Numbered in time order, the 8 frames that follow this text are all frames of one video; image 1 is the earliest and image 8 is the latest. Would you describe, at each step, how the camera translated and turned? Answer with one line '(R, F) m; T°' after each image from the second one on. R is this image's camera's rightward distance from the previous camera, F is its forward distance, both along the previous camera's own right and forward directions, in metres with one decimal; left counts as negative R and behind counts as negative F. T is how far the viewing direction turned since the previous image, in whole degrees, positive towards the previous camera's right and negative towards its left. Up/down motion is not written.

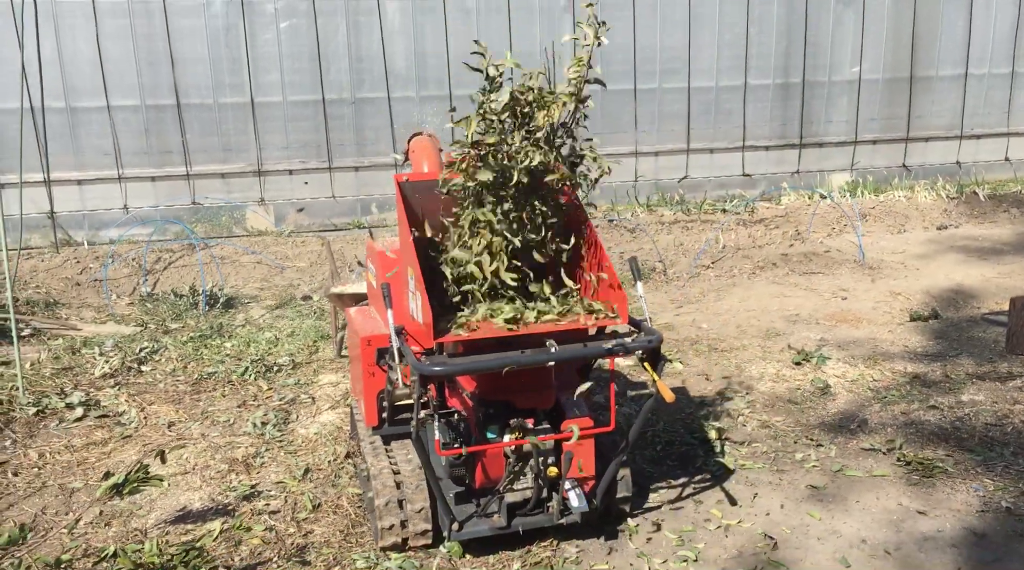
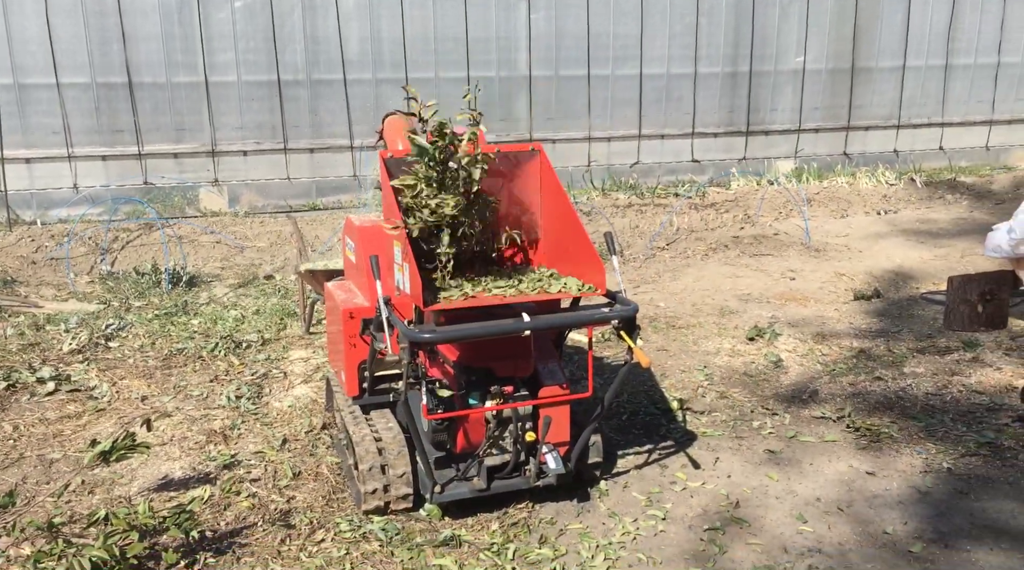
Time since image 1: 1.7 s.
(-0.2, -0.2) m; +3°
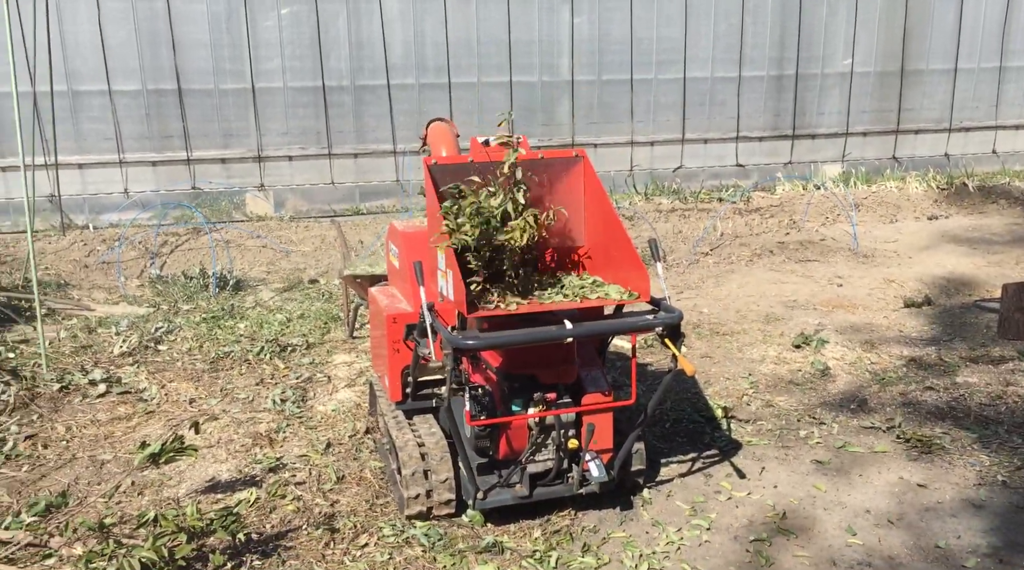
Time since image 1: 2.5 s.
(0.0, 0.0) m; -2°
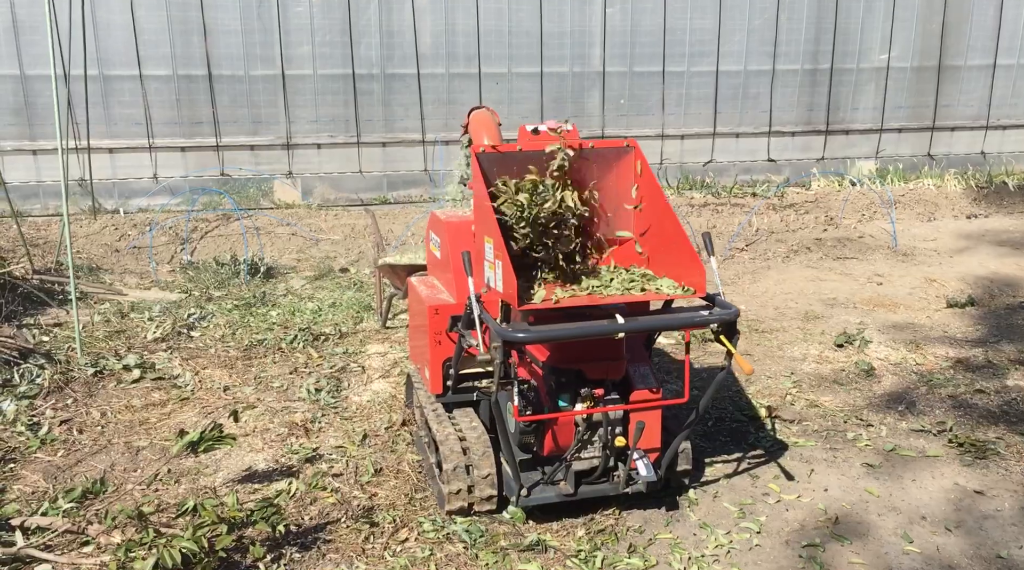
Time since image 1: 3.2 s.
(-0.1, +0.1) m; -1°
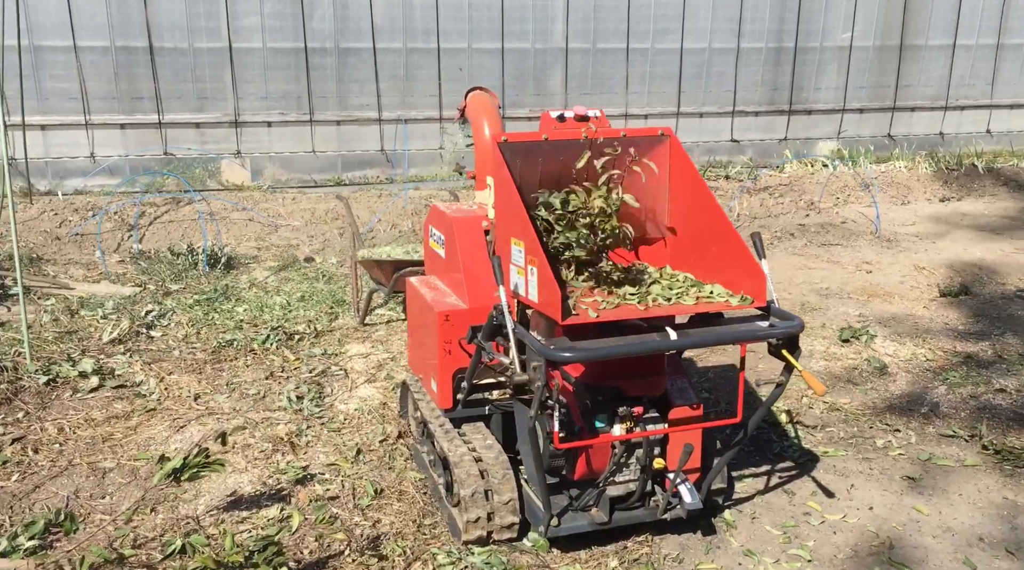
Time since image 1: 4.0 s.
(-0.4, +0.5) m; +4°
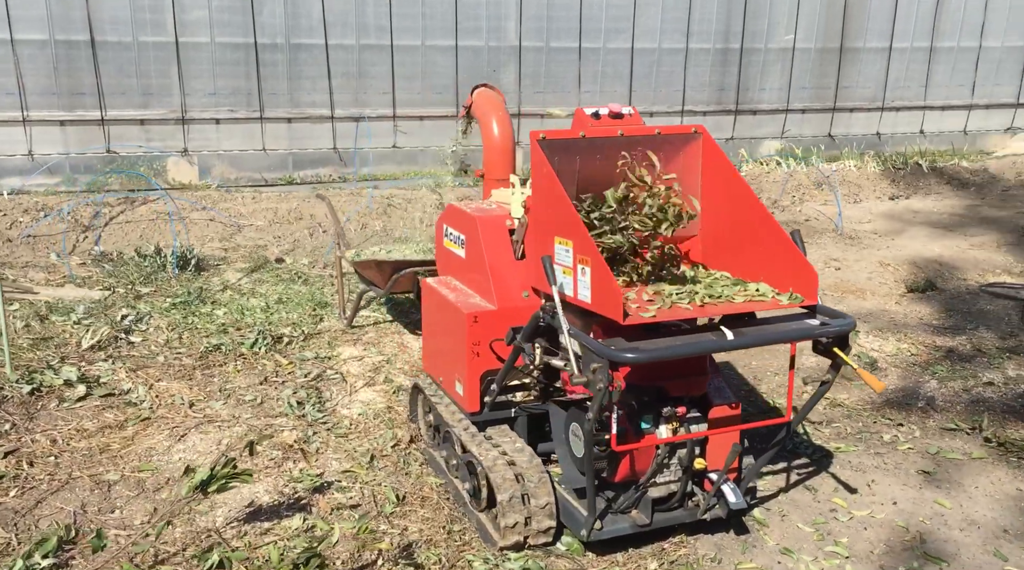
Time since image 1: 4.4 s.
(-0.5, +0.1) m; +4°
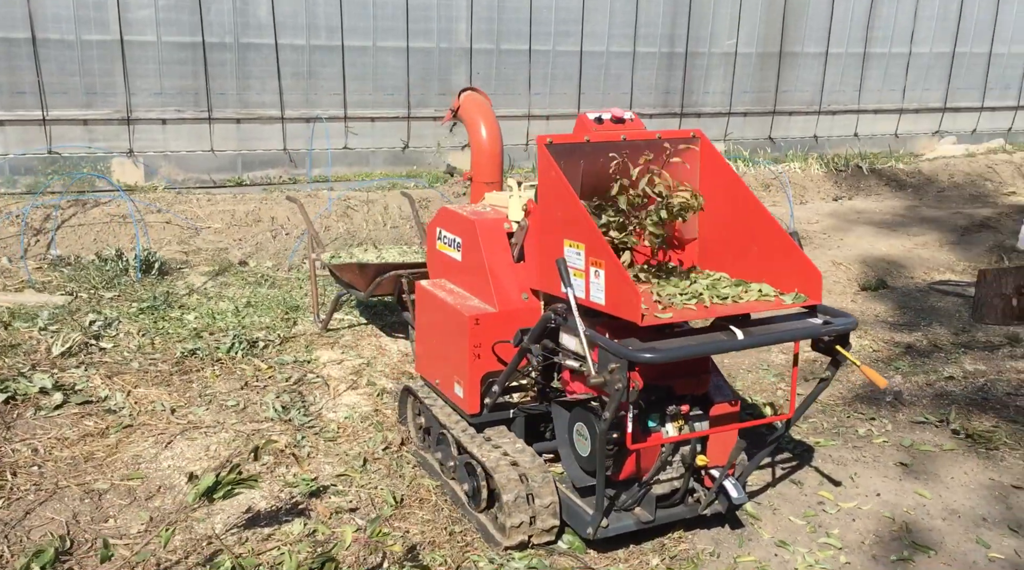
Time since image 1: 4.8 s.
(-0.3, 0.0) m; +4°
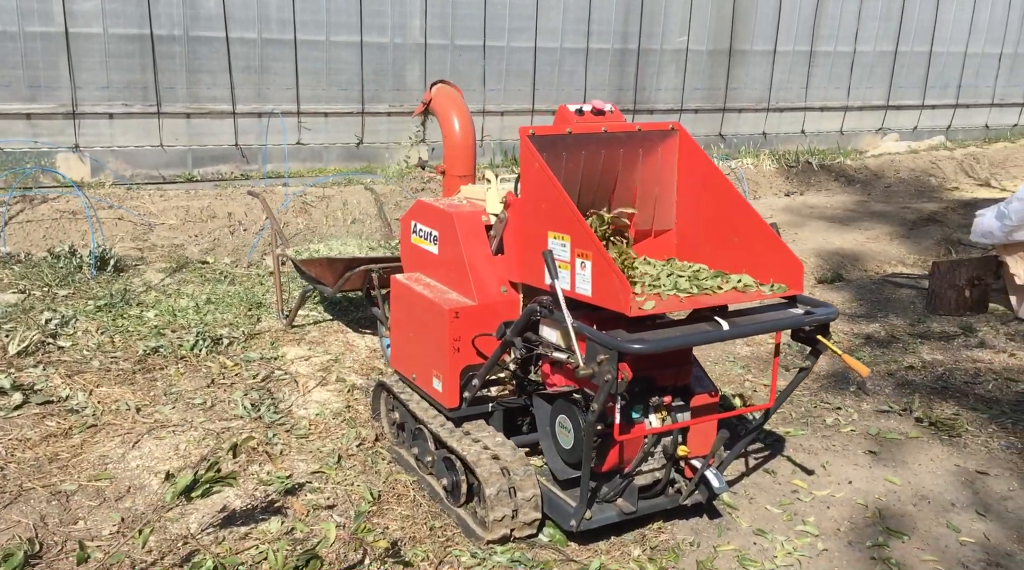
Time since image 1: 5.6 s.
(-0.2, 0.0) m; +3°
